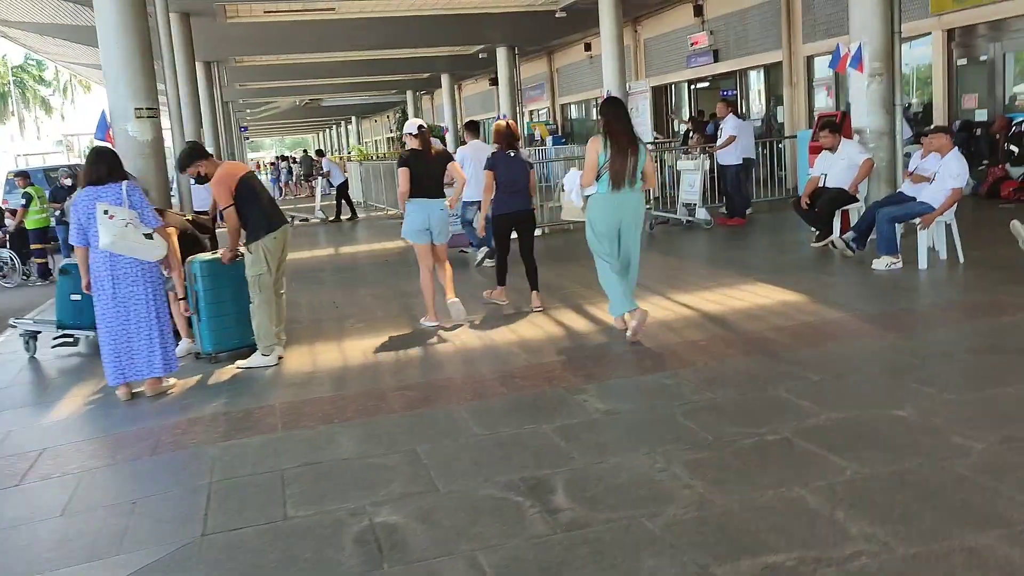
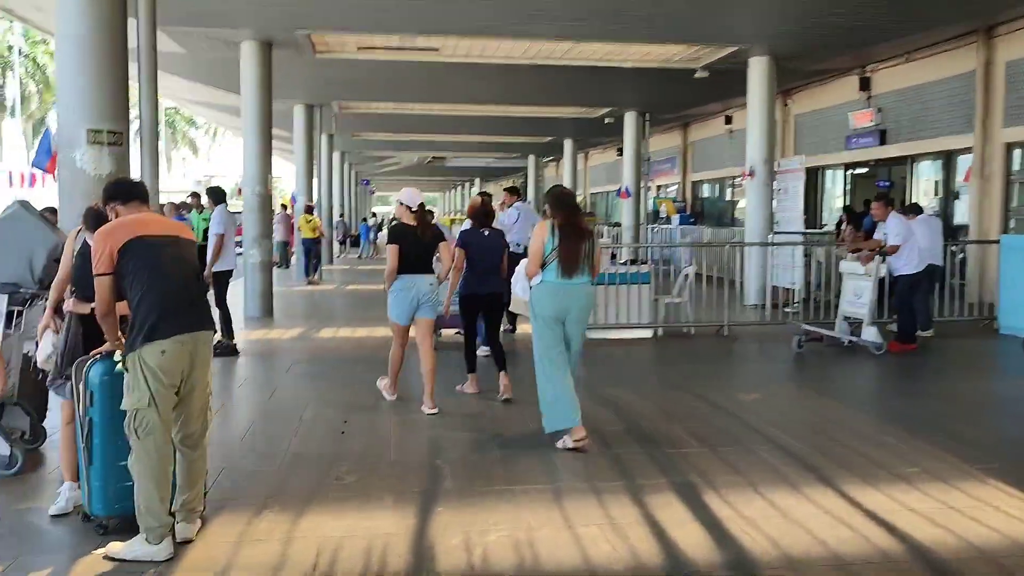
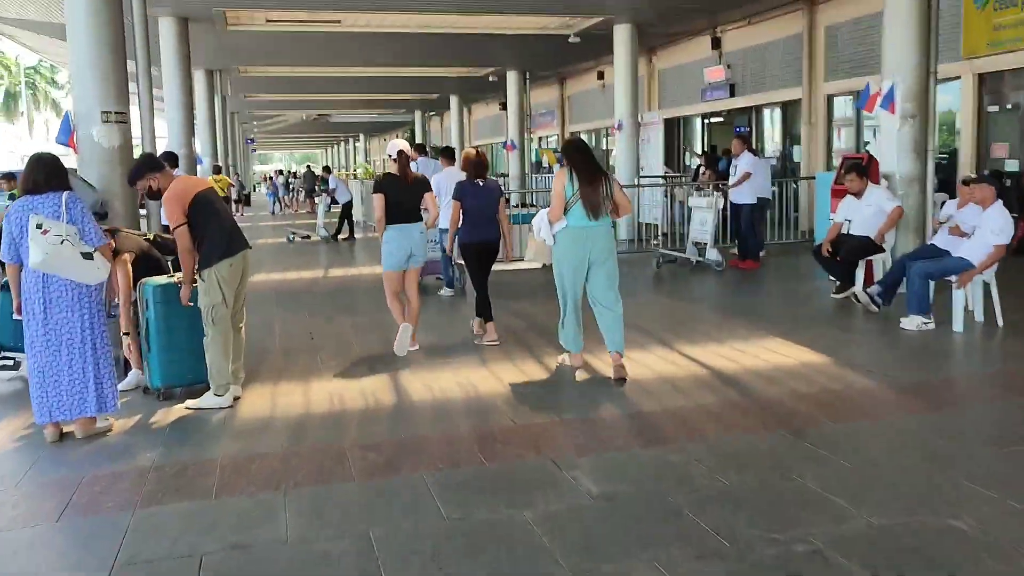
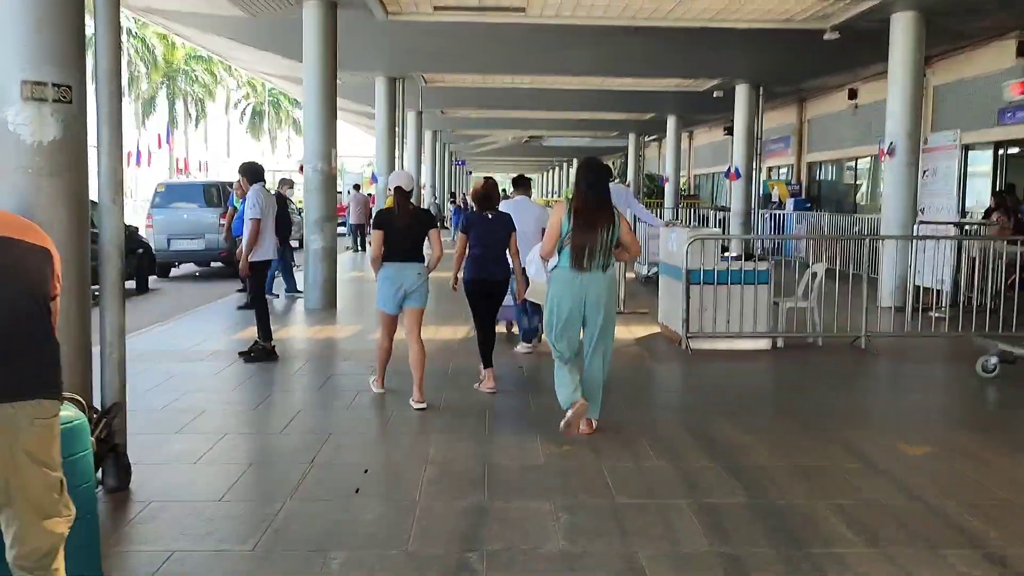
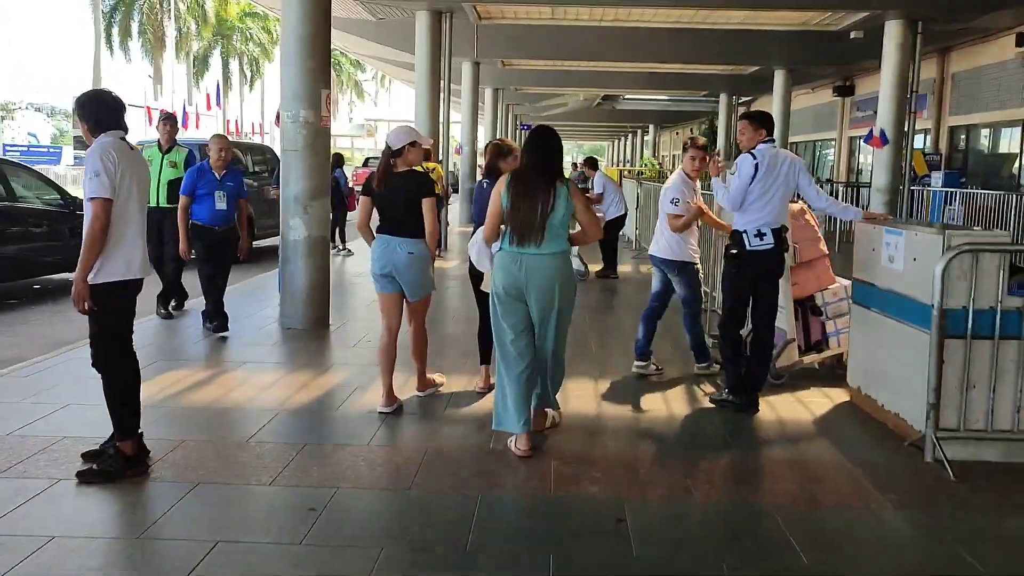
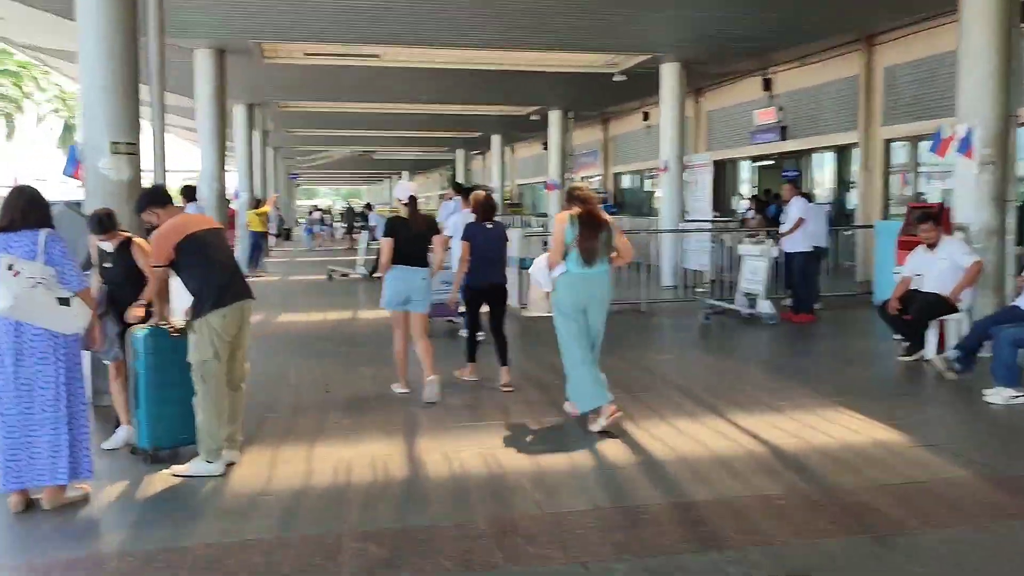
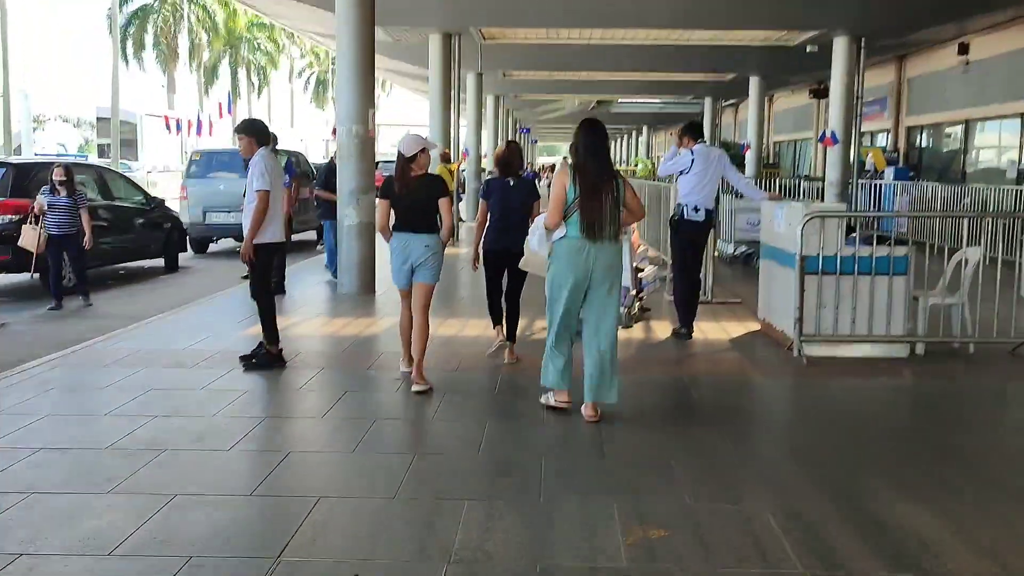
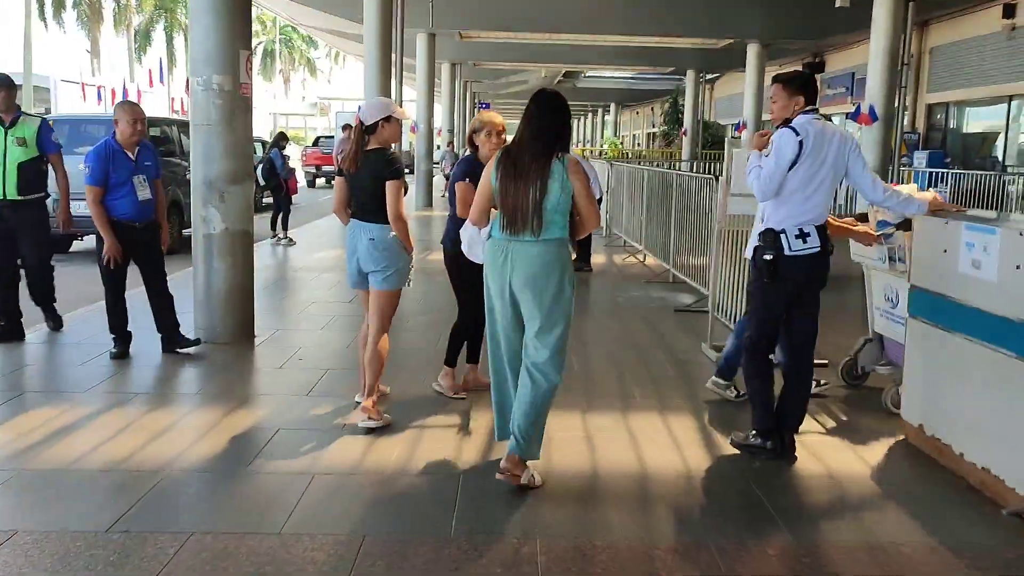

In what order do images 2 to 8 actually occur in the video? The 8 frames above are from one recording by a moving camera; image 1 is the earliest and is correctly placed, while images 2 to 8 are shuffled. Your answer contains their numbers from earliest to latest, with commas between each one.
3, 6, 2, 4, 7, 5, 8
